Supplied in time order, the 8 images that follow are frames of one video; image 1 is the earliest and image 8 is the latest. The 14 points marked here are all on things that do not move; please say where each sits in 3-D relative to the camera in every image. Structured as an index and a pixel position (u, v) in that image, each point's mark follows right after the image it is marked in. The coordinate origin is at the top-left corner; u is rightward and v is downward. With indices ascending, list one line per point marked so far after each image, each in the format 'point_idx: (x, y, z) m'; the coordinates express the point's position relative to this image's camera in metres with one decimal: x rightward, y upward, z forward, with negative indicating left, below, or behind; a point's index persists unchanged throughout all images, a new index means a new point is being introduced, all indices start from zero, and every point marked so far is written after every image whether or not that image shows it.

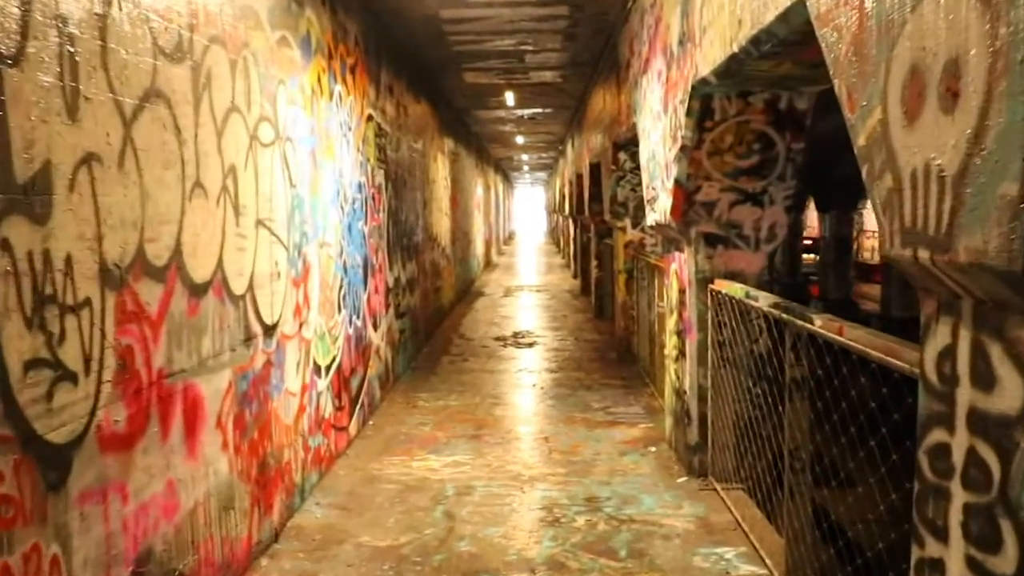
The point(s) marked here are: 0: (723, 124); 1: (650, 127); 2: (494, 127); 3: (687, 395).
0: (+1.5, +1.1, +4.5) m
1: (+1.2, +1.4, +5.6) m
2: (-0.5, +4.1, +16.9) m
3: (+1.4, -0.9, +5.2) m
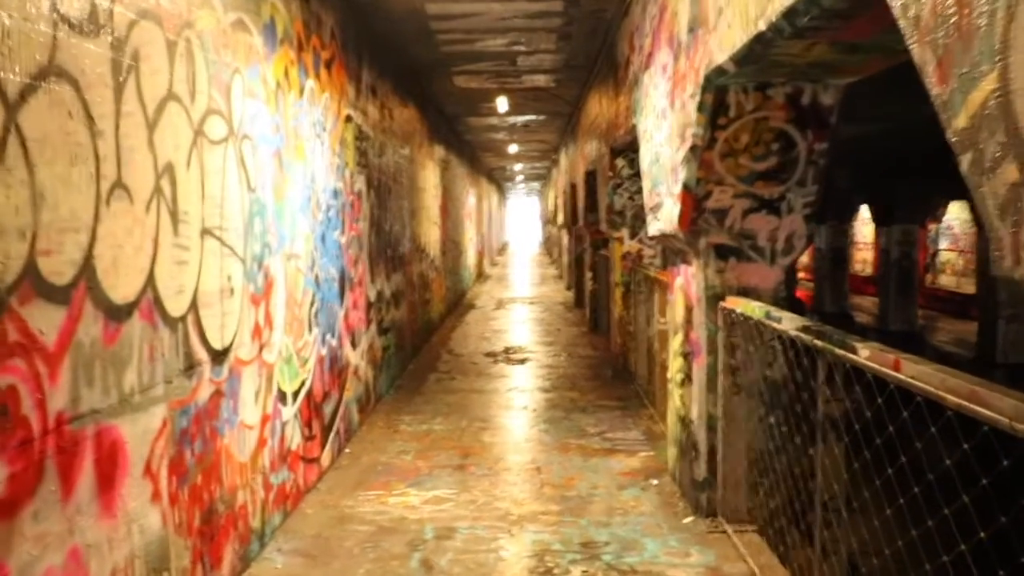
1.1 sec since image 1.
0: (+1.4, +1.0, +4.0) m
1: (+1.1, +1.3, +5.1) m
2: (-0.6, +3.8, +16.4) m
3: (+1.3, -1.0, +4.7) m
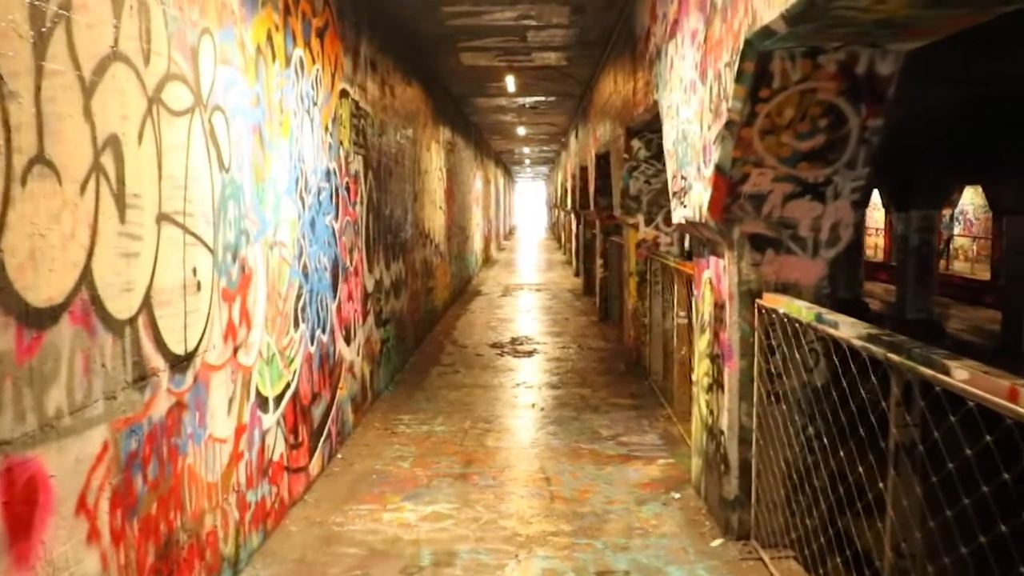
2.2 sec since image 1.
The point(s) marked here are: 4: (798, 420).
0: (+1.4, +1.0, +3.5) m
1: (+1.2, +1.3, +4.5) m
2: (-0.5, +4.2, +15.8) m
3: (+1.4, -1.0, +4.2) m
4: (+1.7, -0.8, +4.0) m
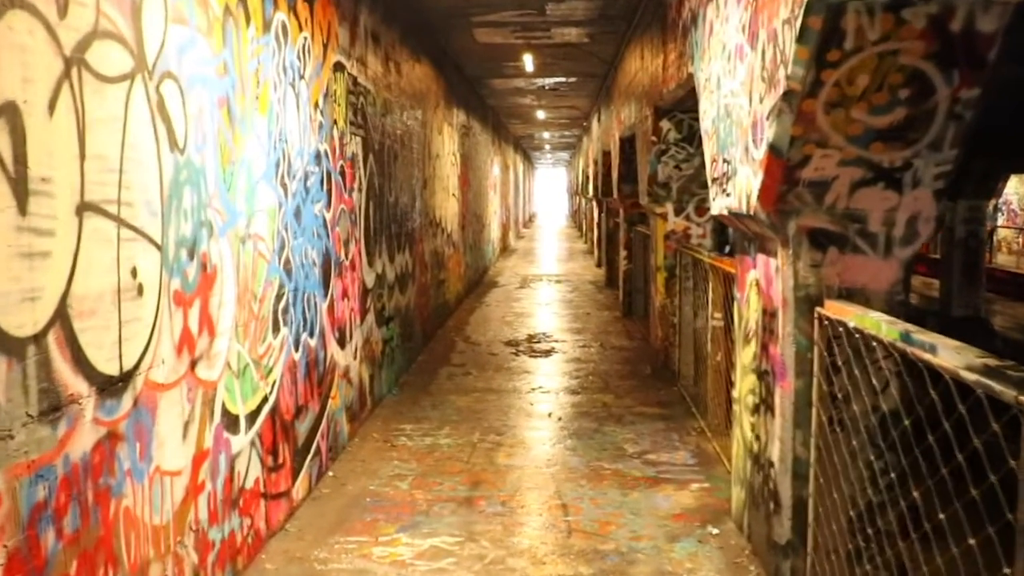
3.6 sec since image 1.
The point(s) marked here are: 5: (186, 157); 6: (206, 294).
0: (+1.5, +1.0, +2.8) m
1: (+1.2, +1.3, +3.9) m
2: (0.0, +4.4, +15.1) m
3: (+1.4, -1.0, +3.6) m
4: (+1.8, -0.8, +3.3) m
5: (-1.5, +0.6, +3.0) m
6: (-1.5, 0.0, +3.3) m
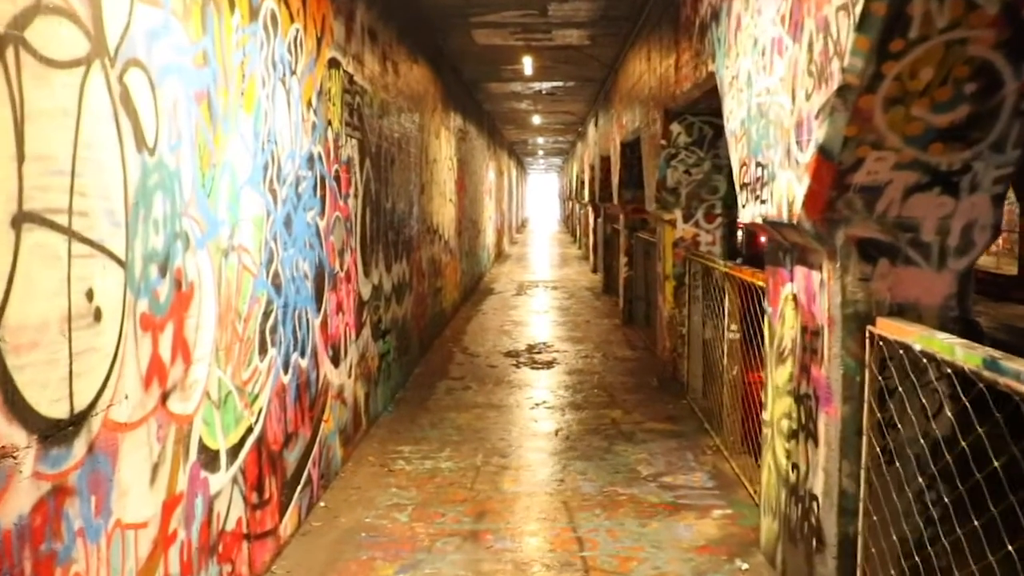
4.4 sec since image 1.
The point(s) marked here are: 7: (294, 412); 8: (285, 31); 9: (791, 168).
0: (+1.6, +0.9, +2.5) m
1: (+1.3, +1.2, +3.5) m
2: (-0.1, +4.2, +14.8) m
3: (+1.5, -1.1, +3.3) m
4: (+1.9, -0.9, +3.0) m
5: (-1.4, +0.5, +2.7) m
6: (-1.5, -0.1, +2.9) m
7: (-1.4, -0.8, +4.3) m
8: (-1.4, +1.5, +3.9) m
9: (+1.3, +0.6, +3.0) m
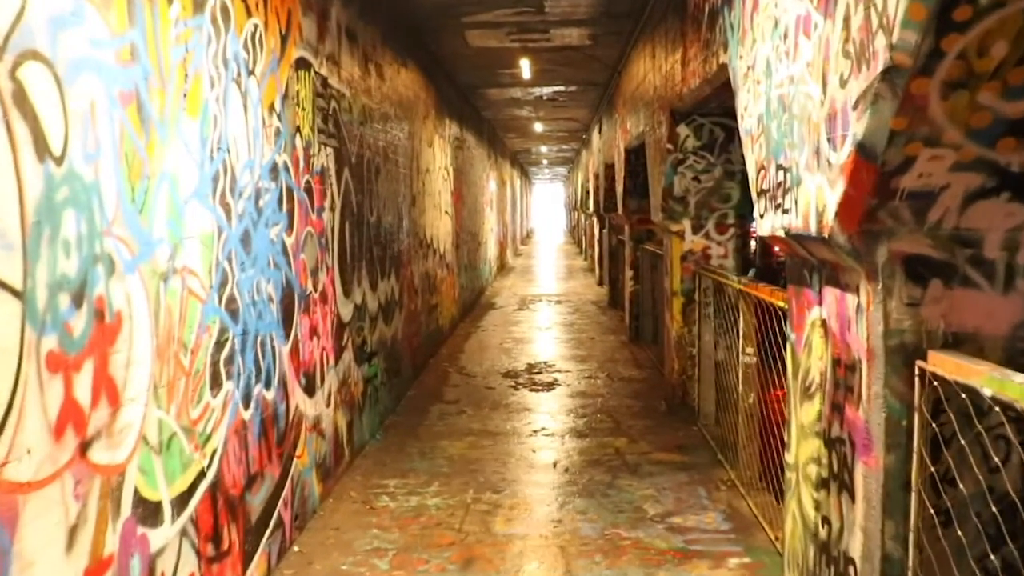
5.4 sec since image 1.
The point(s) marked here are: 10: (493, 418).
0: (+1.5, +0.8, +2.0) m
1: (+1.2, +1.1, +3.1) m
2: (-0.1, +3.9, +14.4) m
3: (+1.4, -1.2, +2.7) m
4: (+1.8, -1.0, +2.5) m
5: (-1.5, +0.4, +2.2) m
6: (-1.6, -0.2, +2.5) m
7: (-1.5, -0.9, +3.8) m
8: (-1.5, +1.4, +3.5) m
9: (+1.2, +0.5, +2.5) m
10: (-0.2, -1.3, +6.7) m
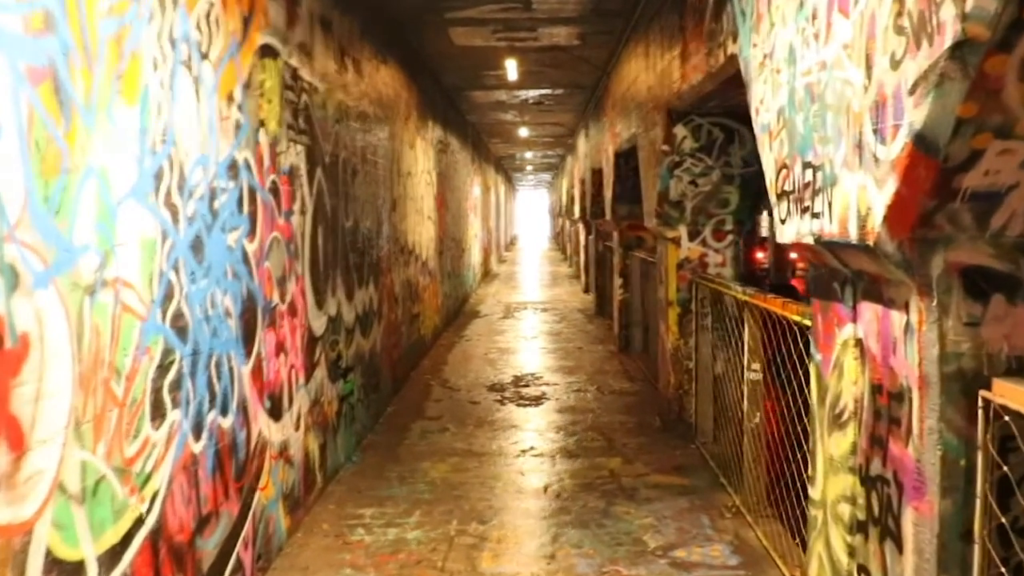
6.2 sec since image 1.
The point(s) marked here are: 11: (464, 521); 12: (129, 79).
0: (+1.5, +0.8, +1.7) m
1: (+1.2, +1.0, +2.7) m
2: (-0.4, +3.7, +14.0) m
3: (+1.4, -1.2, +2.4) m
4: (+1.7, -1.0, +2.1) m
5: (-1.5, +0.4, +1.8) m
6: (-1.6, -0.3, +2.0) m
7: (-1.5, -1.0, +3.3) m
8: (-1.5, +1.3, +3.1) m
9: (+1.2, +0.4, +2.2) m
10: (-0.3, -1.4, +6.3) m
11: (-0.3, -1.6, +4.6) m
12: (-1.6, +0.8, +2.7) m
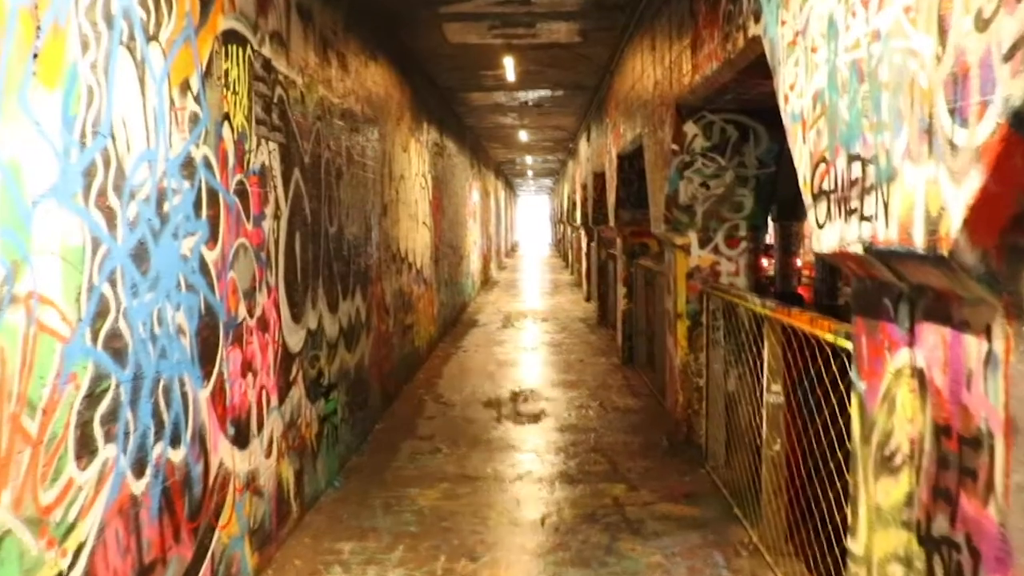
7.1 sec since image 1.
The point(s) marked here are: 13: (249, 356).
0: (+1.4, +0.7, +1.3) m
1: (+1.1, +1.0, +2.3) m
2: (-0.4, +3.6, +13.6) m
3: (+1.3, -1.3, +1.9) m
4: (+1.7, -1.1, +1.7) m
5: (-1.6, +0.3, +1.3) m
6: (-1.6, -0.3, +1.6) m
7: (-1.6, -1.1, +2.9) m
8: (-1.6, +1.3, +2.7) m
9: (+1.1, +0.3, +1.7) m
10: (-0.4, -1.5, +5.8) m
11: (-0.4, -1.7, +4.1) m
12: (-1.6, +0.8, +2.2) m
13: (-1.5, -0.4, +3.8) m
